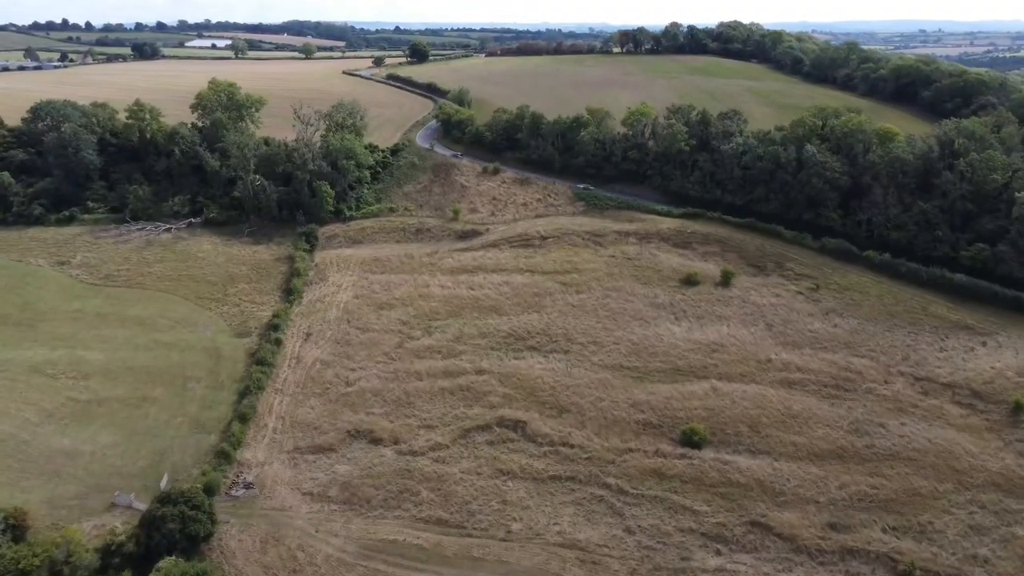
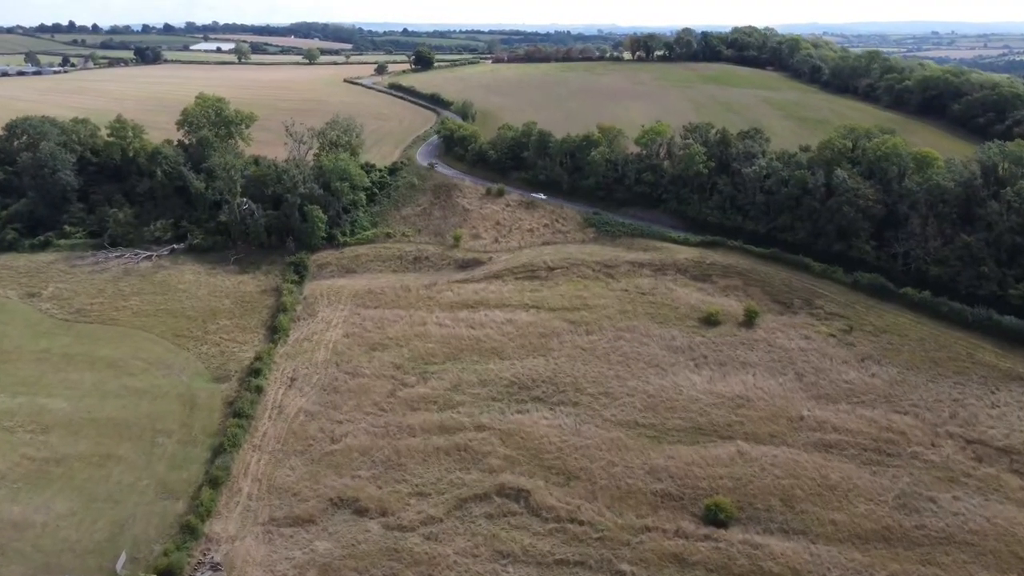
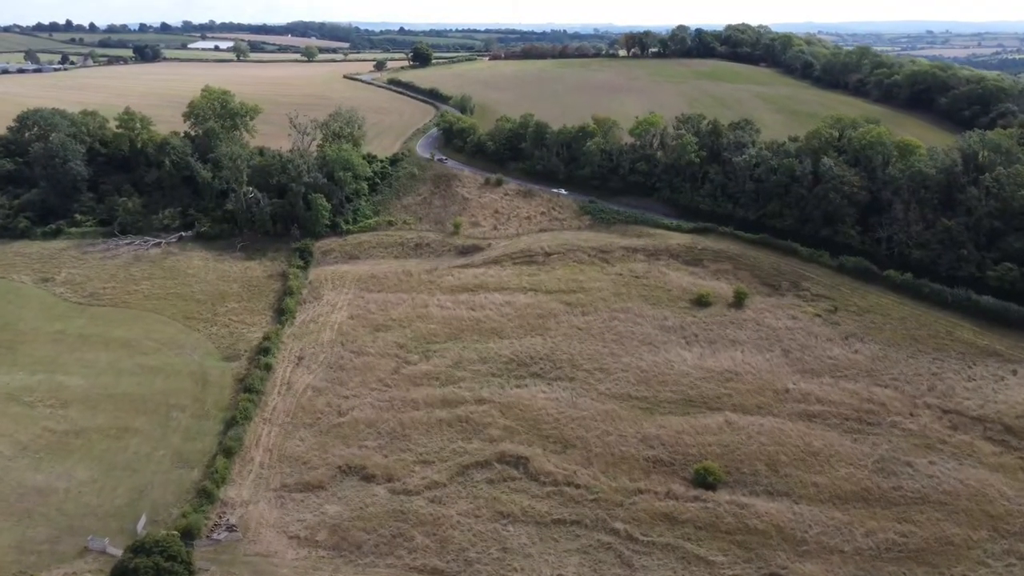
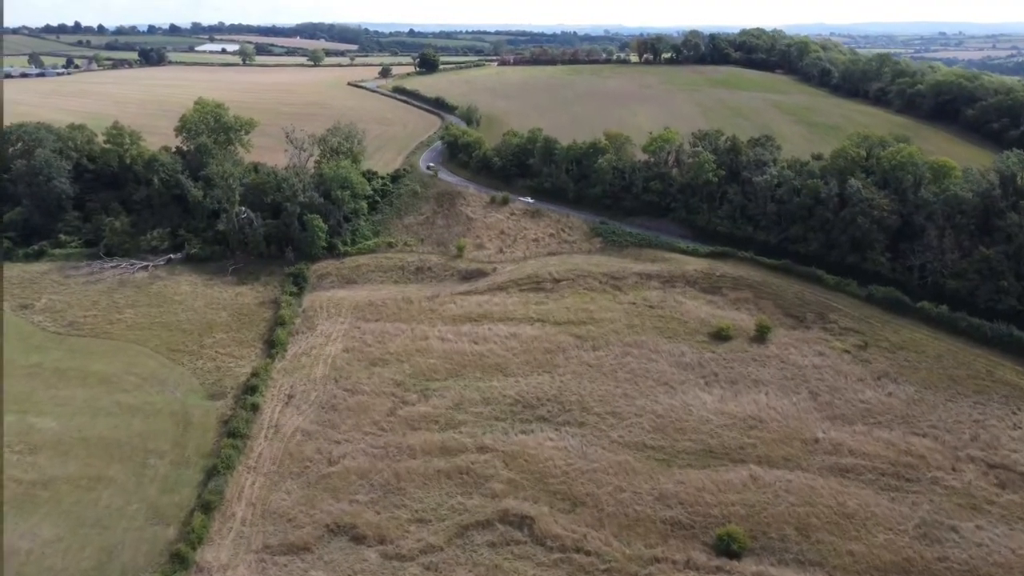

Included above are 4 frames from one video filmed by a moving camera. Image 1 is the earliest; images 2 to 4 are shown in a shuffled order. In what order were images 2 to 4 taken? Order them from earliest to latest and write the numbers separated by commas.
3, 2, 4
